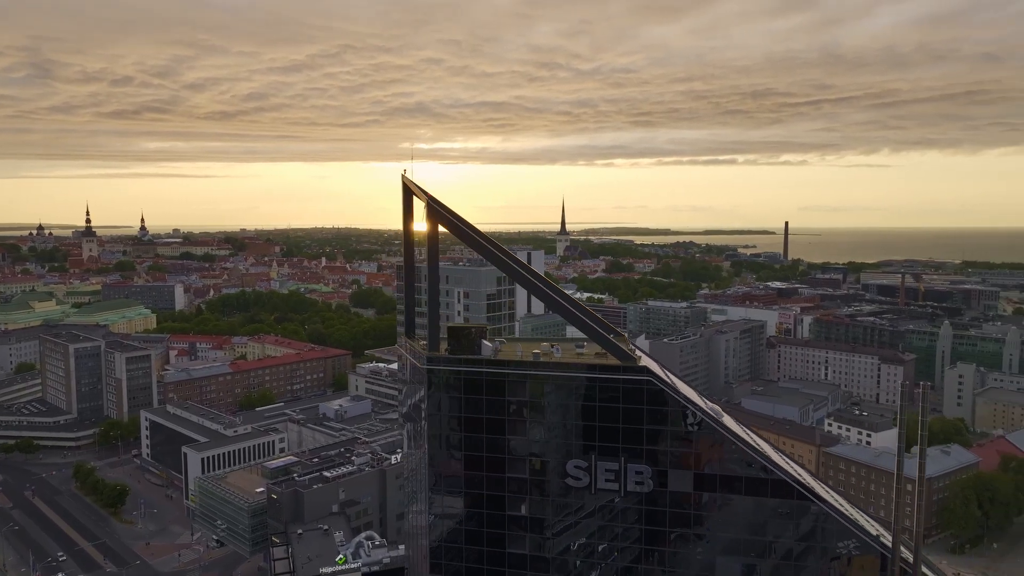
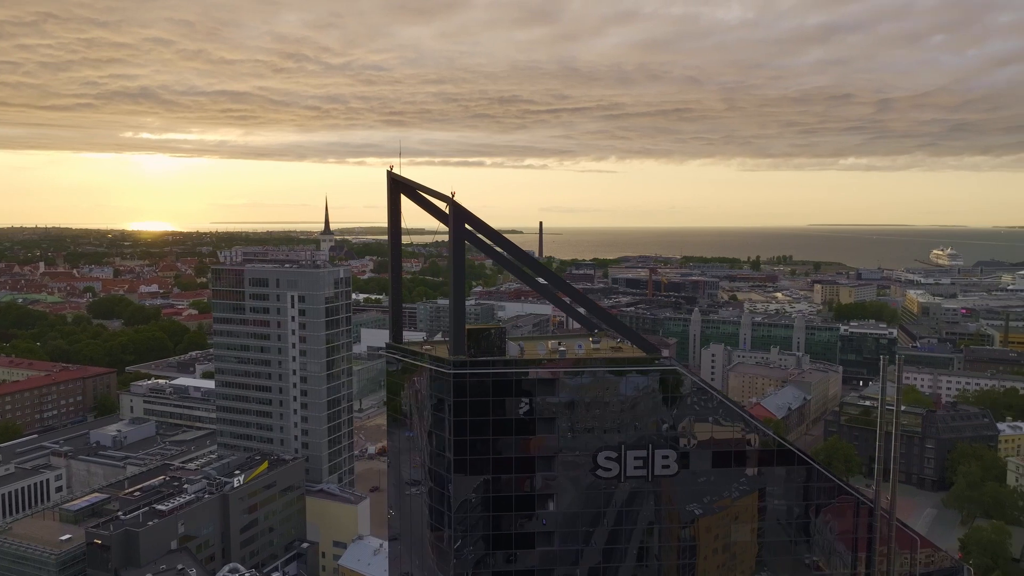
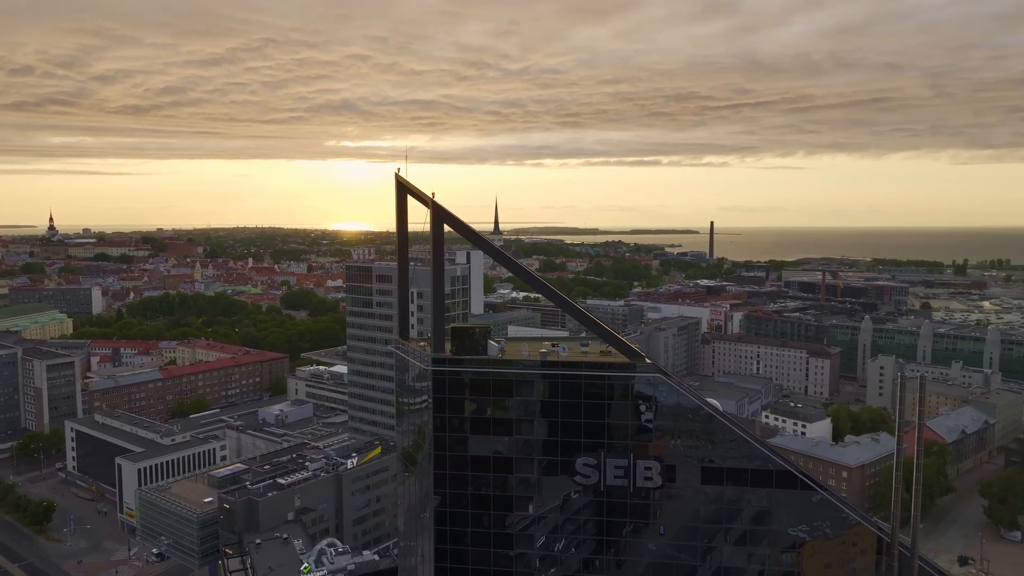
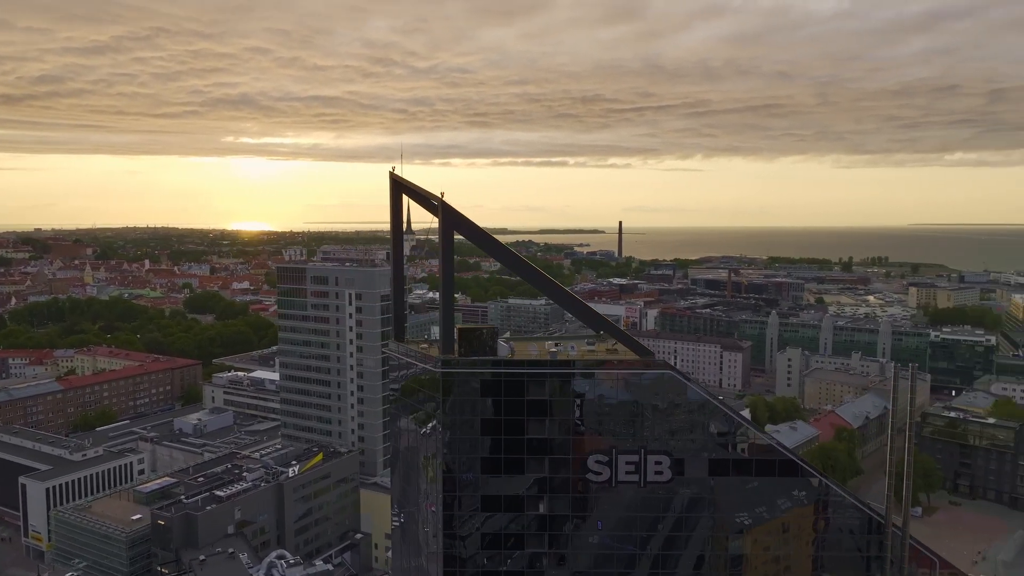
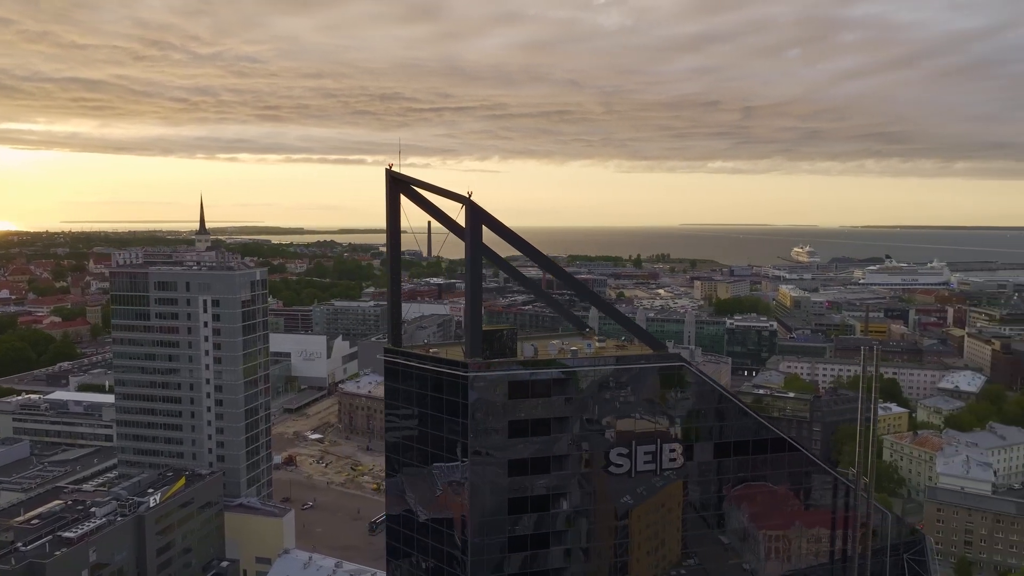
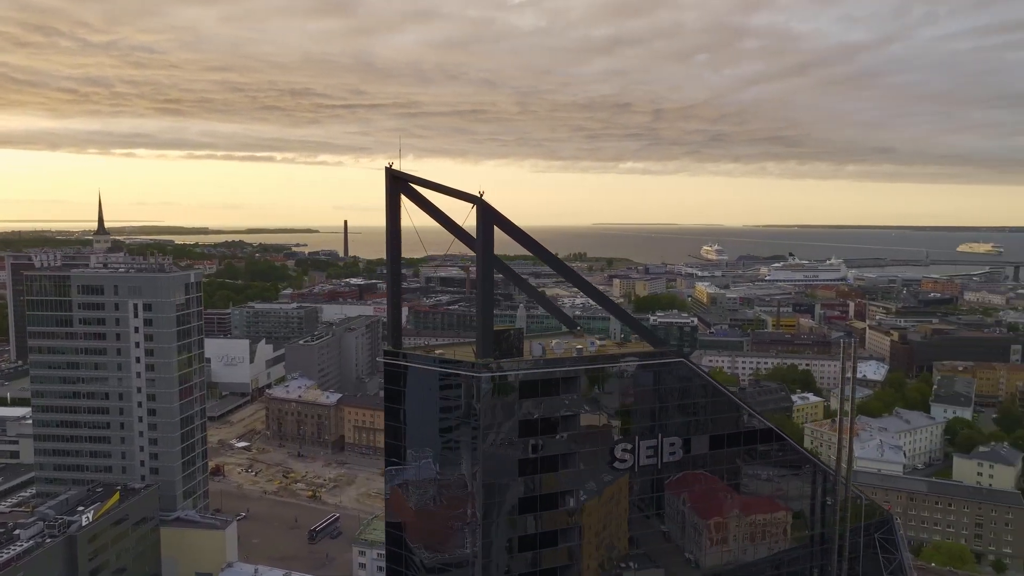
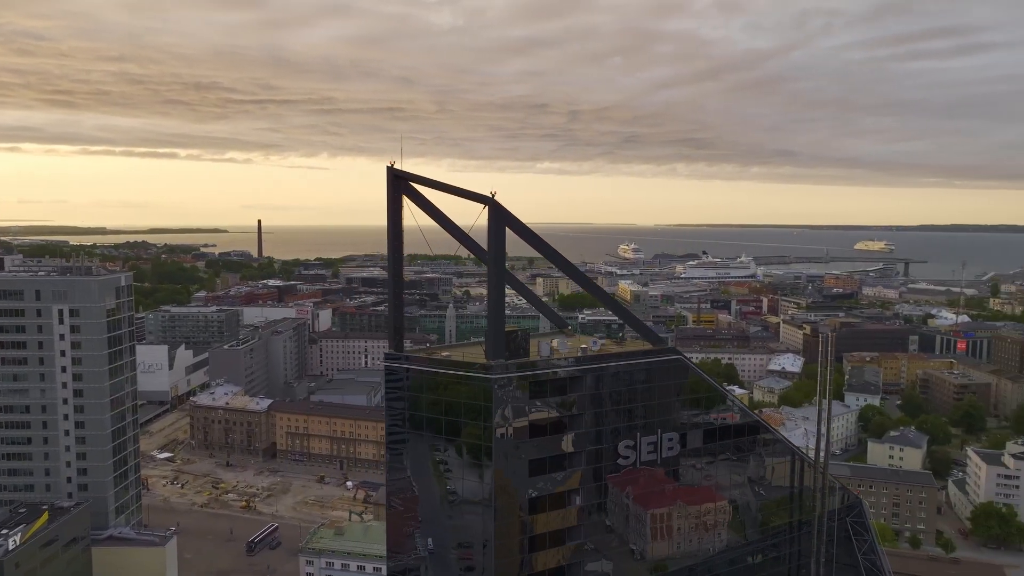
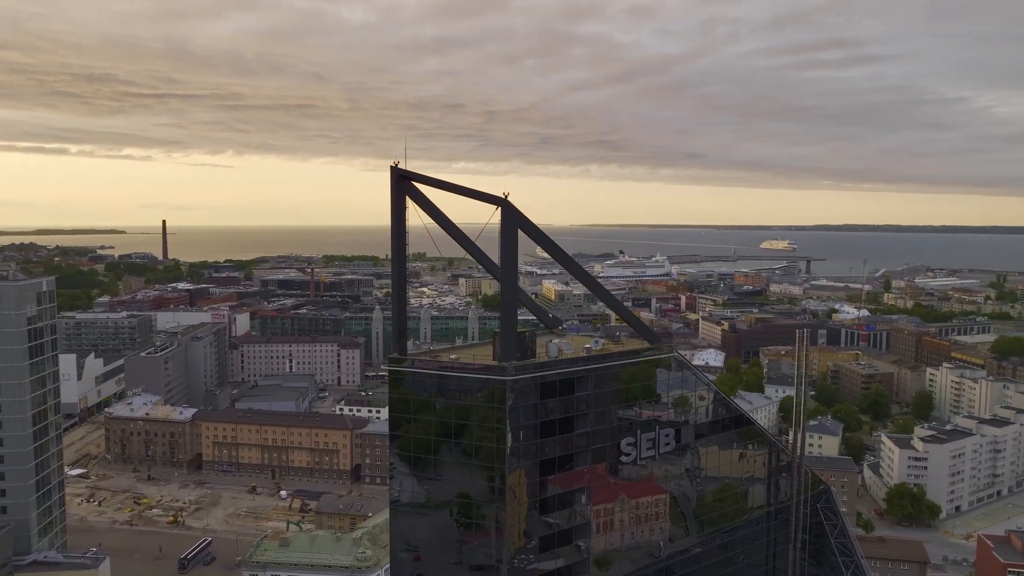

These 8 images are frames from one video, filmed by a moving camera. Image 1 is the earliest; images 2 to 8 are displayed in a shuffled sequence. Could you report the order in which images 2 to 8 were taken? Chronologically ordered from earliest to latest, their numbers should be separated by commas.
3, 4, 2, 5, 6, 7, 8
